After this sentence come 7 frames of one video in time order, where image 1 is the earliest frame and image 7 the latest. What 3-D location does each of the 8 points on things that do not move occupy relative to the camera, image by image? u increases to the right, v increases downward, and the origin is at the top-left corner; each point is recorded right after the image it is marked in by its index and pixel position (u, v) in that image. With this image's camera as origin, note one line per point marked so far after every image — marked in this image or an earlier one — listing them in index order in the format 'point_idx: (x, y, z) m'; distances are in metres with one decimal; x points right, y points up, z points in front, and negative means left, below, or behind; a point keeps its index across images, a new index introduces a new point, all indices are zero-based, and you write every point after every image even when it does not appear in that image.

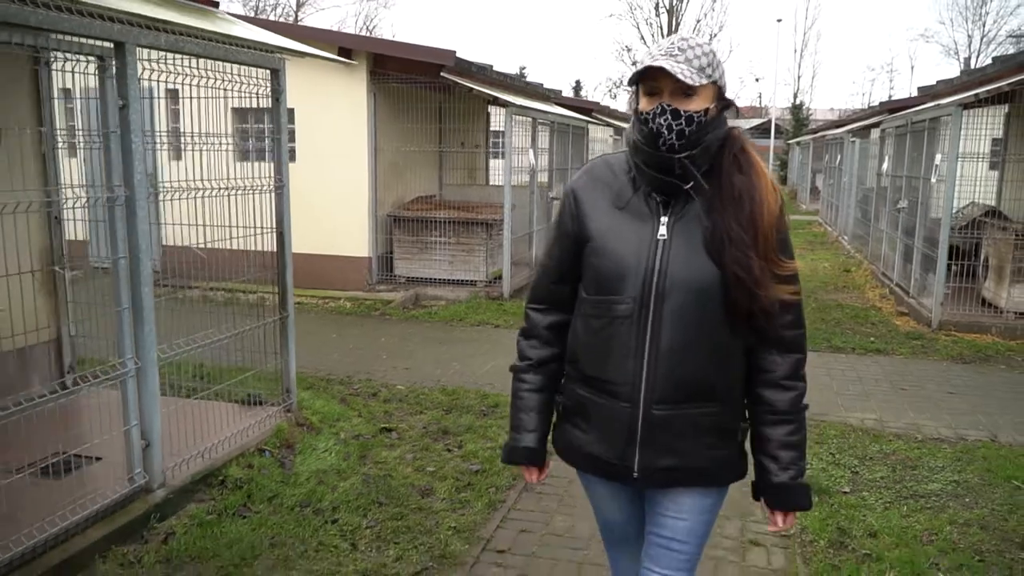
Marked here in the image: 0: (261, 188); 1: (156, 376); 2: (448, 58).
0: (-1.3, +0.6, +4.9) m
1: (-1.6, -0.4, +3.9) m
2: (-0.6, +2.4, +9.2) m
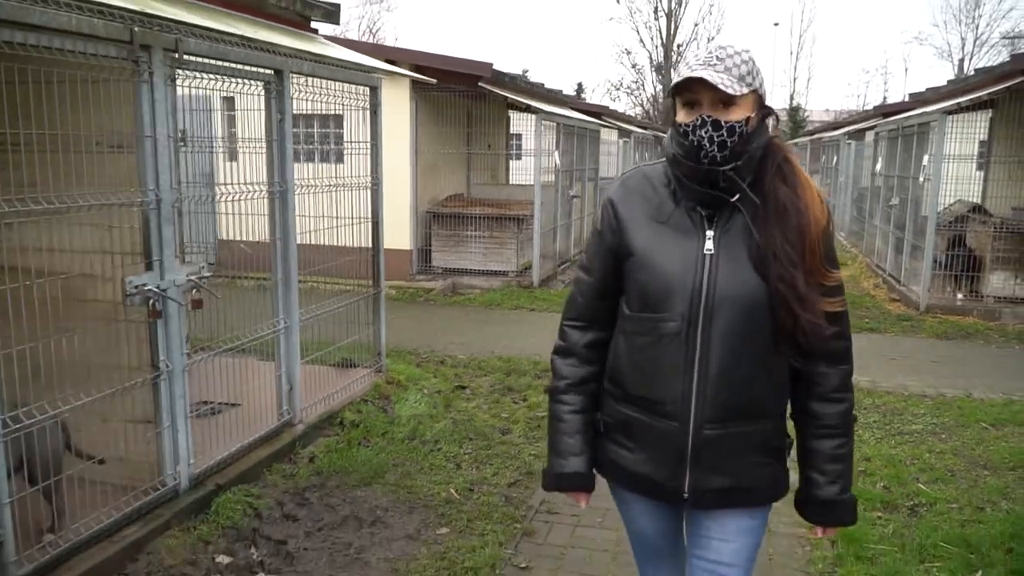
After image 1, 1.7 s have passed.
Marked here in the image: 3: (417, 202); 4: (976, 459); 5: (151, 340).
0: (-1.0, +0.7, +5.9) m
1: (-1.2, -0.3, +4.9) m
2: (-0.3, +2.5, +10.2) m
3: (-1.2, +1.1, +11.1) m
4: (+2.6, -0.9, +4.9) m
5: (-1.5, -0.2, +3.8) m
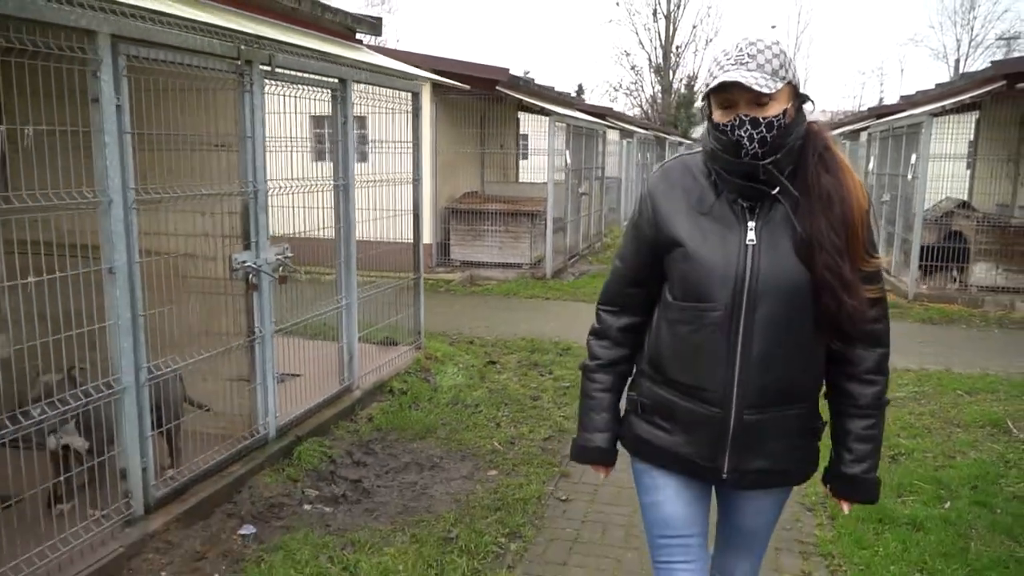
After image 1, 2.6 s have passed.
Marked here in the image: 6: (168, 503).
0: (-0.8, +0.8, +6.5) m
1: (-1.0, -0.1, +5.6) m
2: (-0.1, +2.6, +10.9) m
3: (-1.0, +1.2, +11.8) m
4: (+2.8, -0.8, +5.6) m
5: (-1.3, -0.1, +4.5) m
6: (-1.5, -0.9, +3.9) m
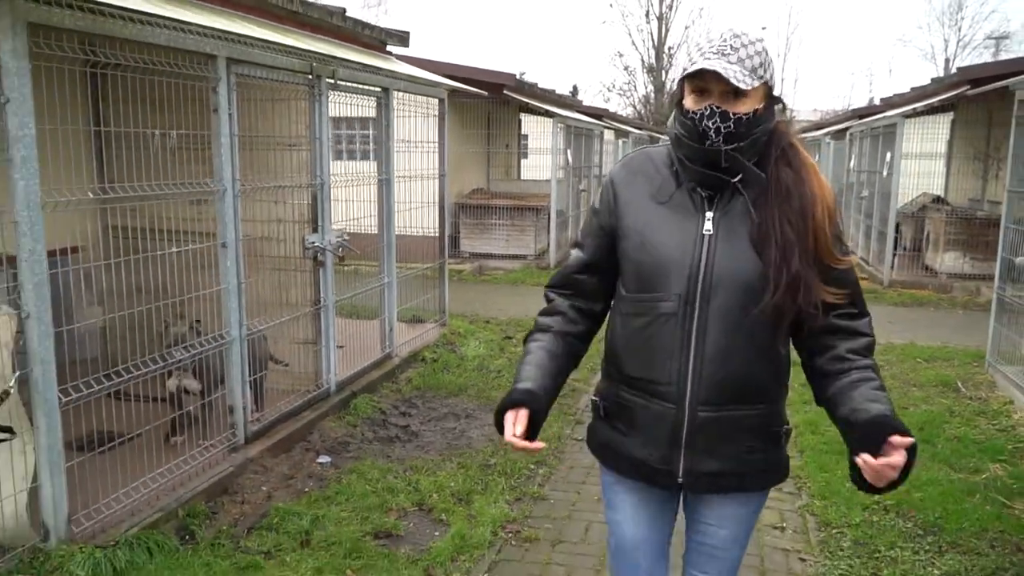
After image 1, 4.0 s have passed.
0: (-0.7, +0.9, +7.4) m
1: (-0.9, 0.0, +6.5) m
2: (0.0, +2.8, +11.8) m
3: (-0.9, +1.3, +12.6) m
4: (+2.9, -0.7, +6.5) m
5: (-1.2, 0.0, +5.3) m
6: (-1.4, -0.8, +4.8) m
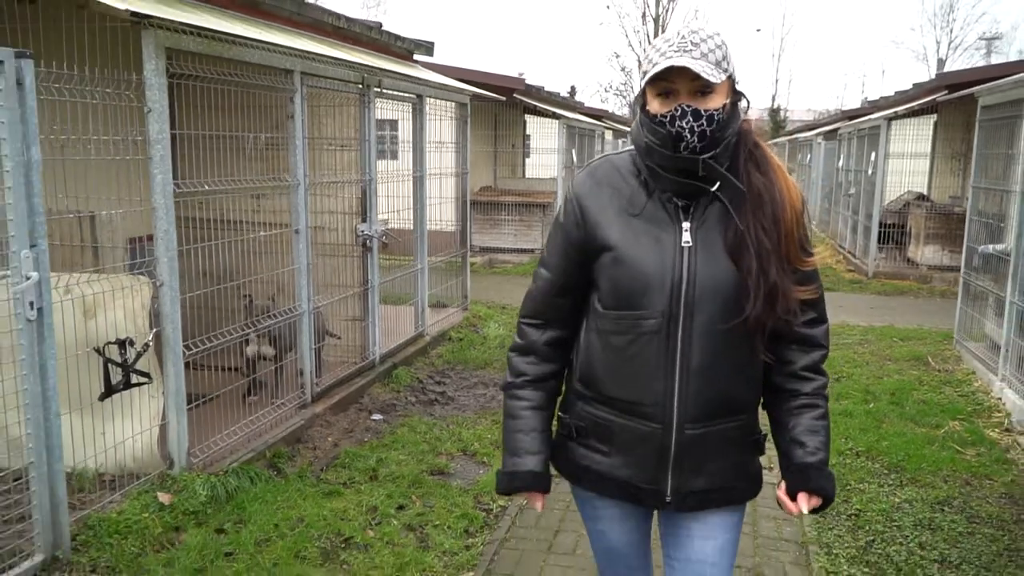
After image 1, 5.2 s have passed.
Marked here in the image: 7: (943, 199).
0: (-0.5, +1.1, +8.1) m
1: (-0.7, +0.1, +7.2) m
2: (+0.1, +2.9, +12.5) m
3: (-0.8, +1.5, +13.4) m
4: (+3.0, -0.6, +7.2) m
5: (-1.0, +0.1, +6.1) m
6: (-1.2, -0.7, +5.5) m
7: (+6.6, +1.4, +13.6) m
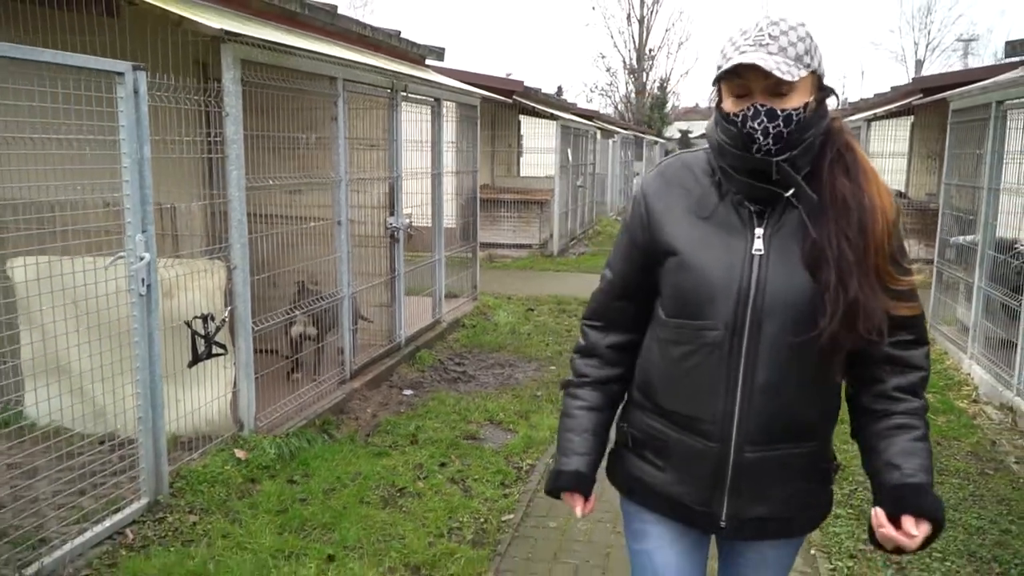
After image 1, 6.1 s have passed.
0: (-0.4, +1.1, +8.7) m
1: (-0.6, +0.2, +7.8) m
2: (+0.1, +3.0, +13.1) m
3: (-0.8, +1.5, +13.9) m
4: (+3.1, -0.5, +7.9) m
5: (-0.9, +0.2, +6.6) m
6: (-1.1, -0.6, +6.1) m
7: (+6.6, +1.5, +14.3) m
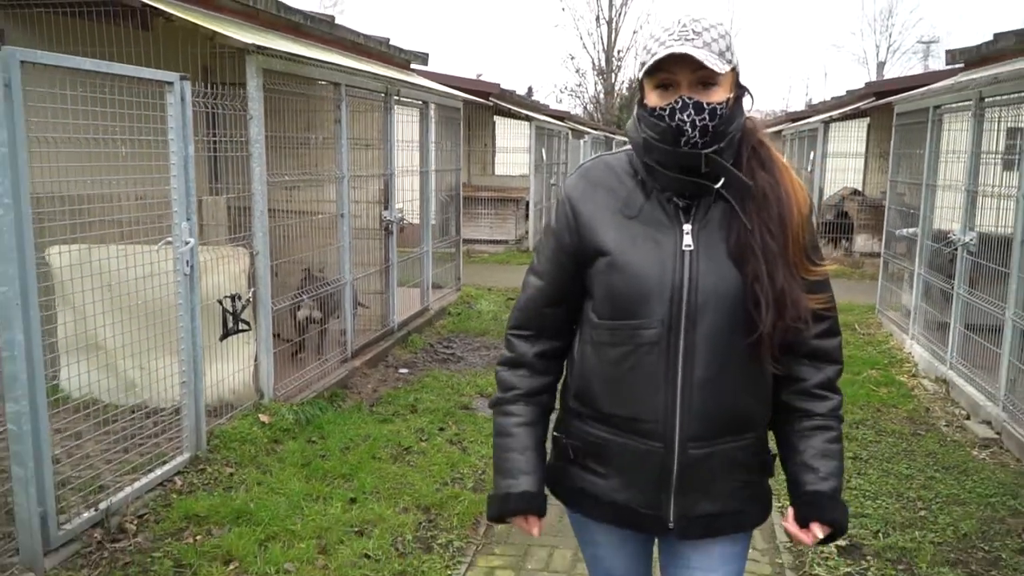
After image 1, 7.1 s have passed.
0: (-0.6, +1.2, +9.3) m
1: (-0.8, +0.3, +8.3) m
2: (-0.3, +3.1, +13.7) m
3: (-1.2, +1.6, +14.5) m
4: (+3.0, -0.3, +8.5) m
5: (-1.0, +0.3, +7.2) m
6: (-1.2, -0.5, +6.6) m
7: (+6.2, +1.6, +15.1) m
